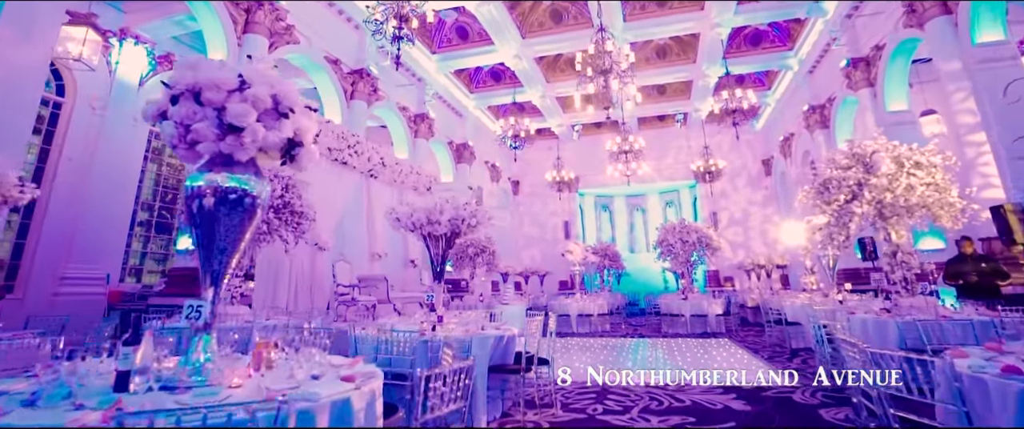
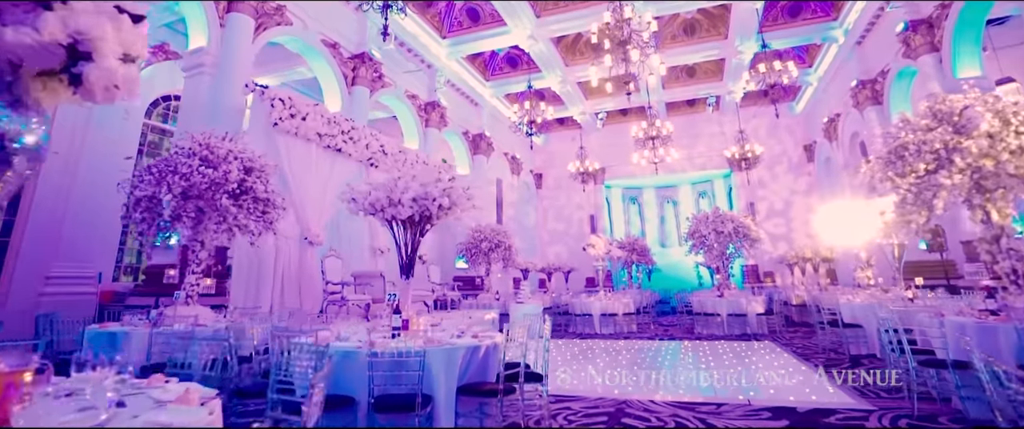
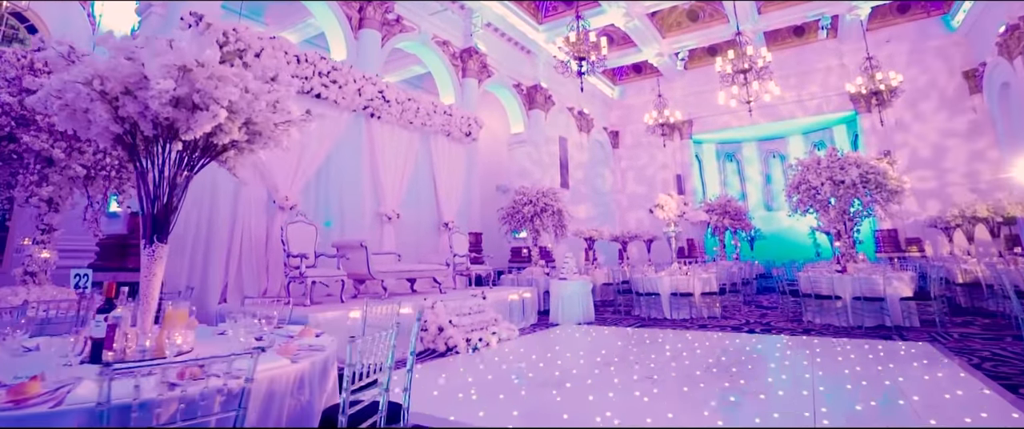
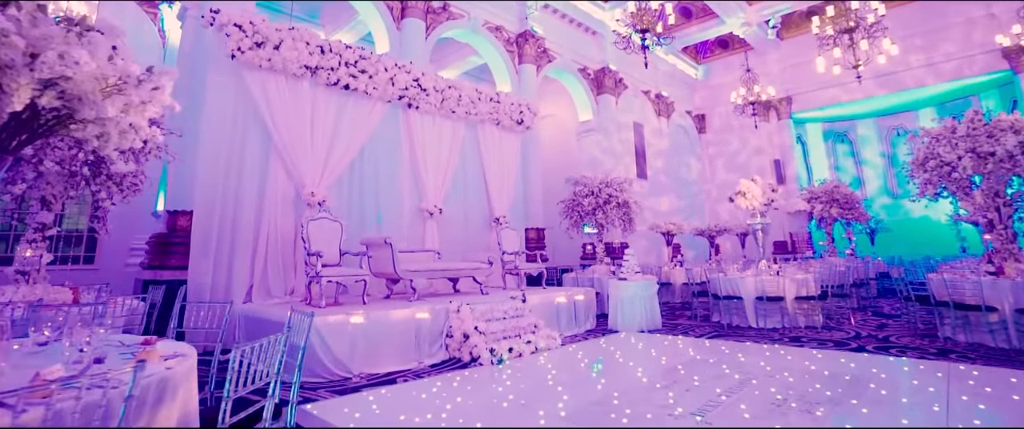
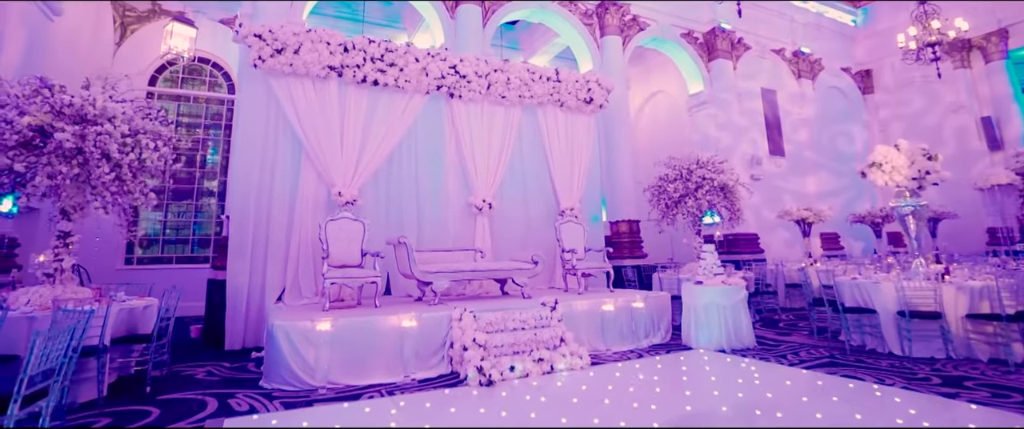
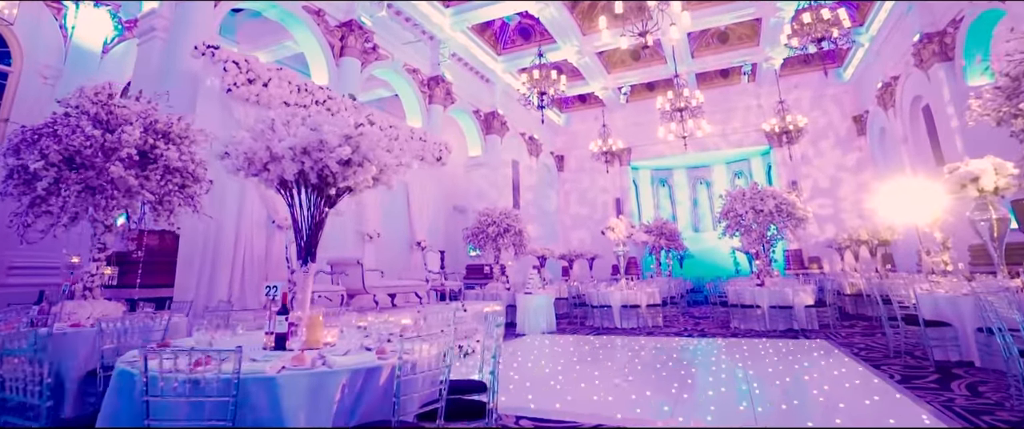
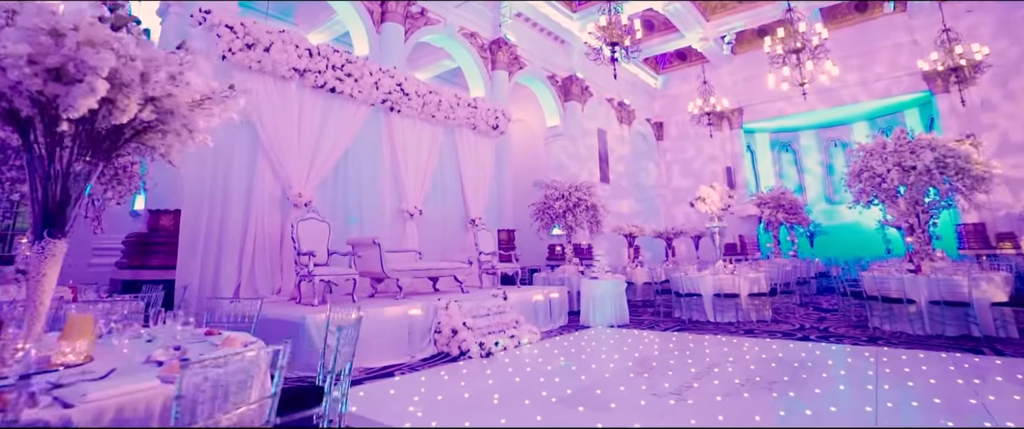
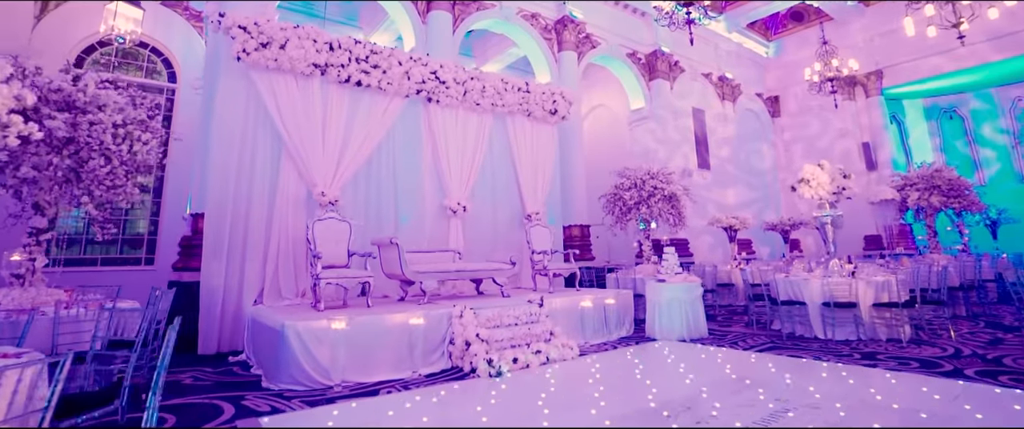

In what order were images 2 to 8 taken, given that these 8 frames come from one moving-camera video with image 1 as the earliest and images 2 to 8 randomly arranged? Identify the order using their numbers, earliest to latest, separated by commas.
2, 6, 3, 7, 4, 8, 5
